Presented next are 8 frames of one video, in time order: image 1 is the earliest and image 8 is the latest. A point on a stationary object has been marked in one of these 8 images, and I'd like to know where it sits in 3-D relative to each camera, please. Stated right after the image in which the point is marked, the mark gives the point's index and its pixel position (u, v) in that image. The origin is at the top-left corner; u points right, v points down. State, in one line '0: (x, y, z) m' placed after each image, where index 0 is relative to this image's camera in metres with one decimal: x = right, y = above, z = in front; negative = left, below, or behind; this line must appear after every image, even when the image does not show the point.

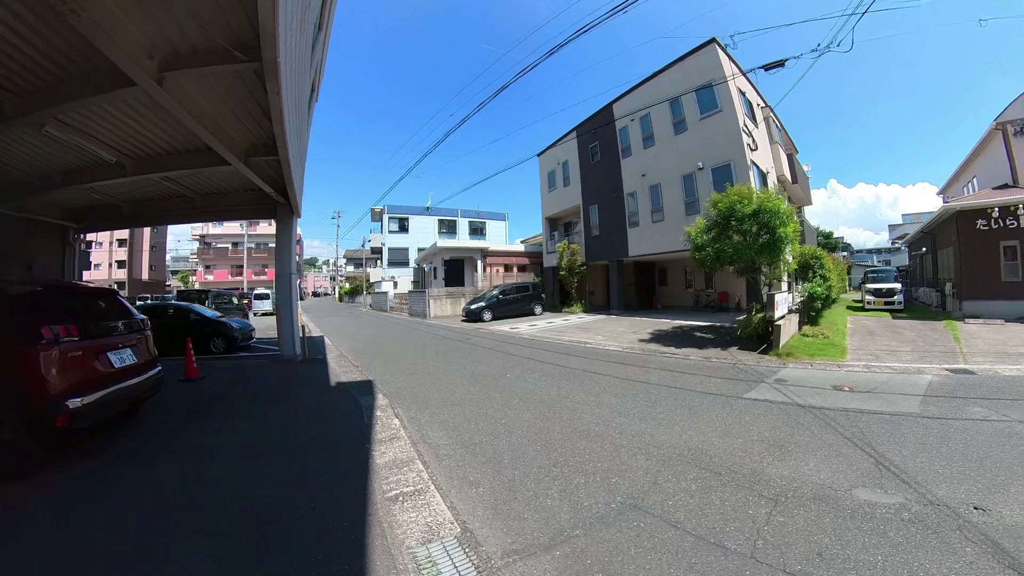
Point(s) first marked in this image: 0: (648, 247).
0: (+4.2, +1.2, +16.4) m
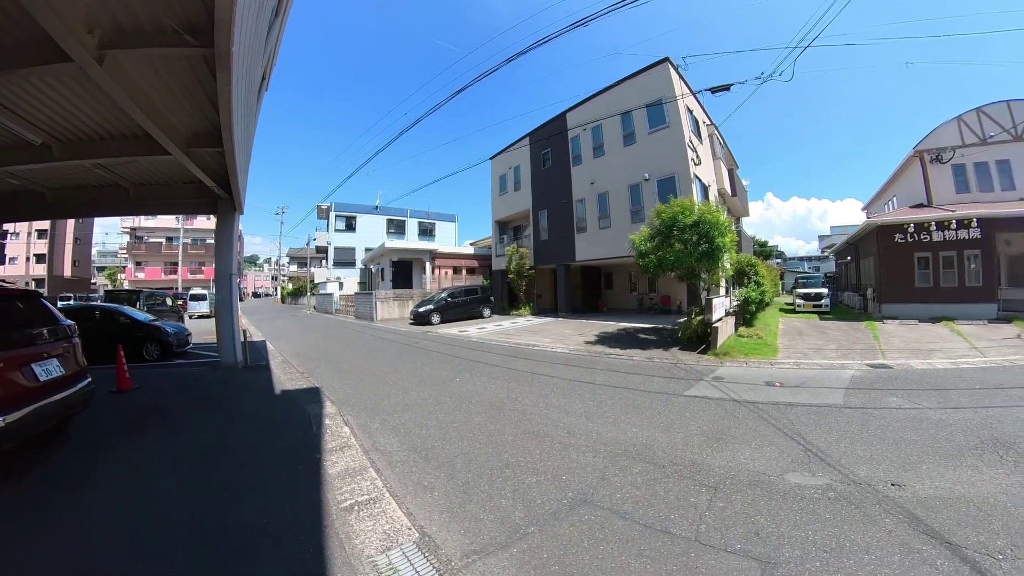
0: (+2.6, +1.1, +16.8) m
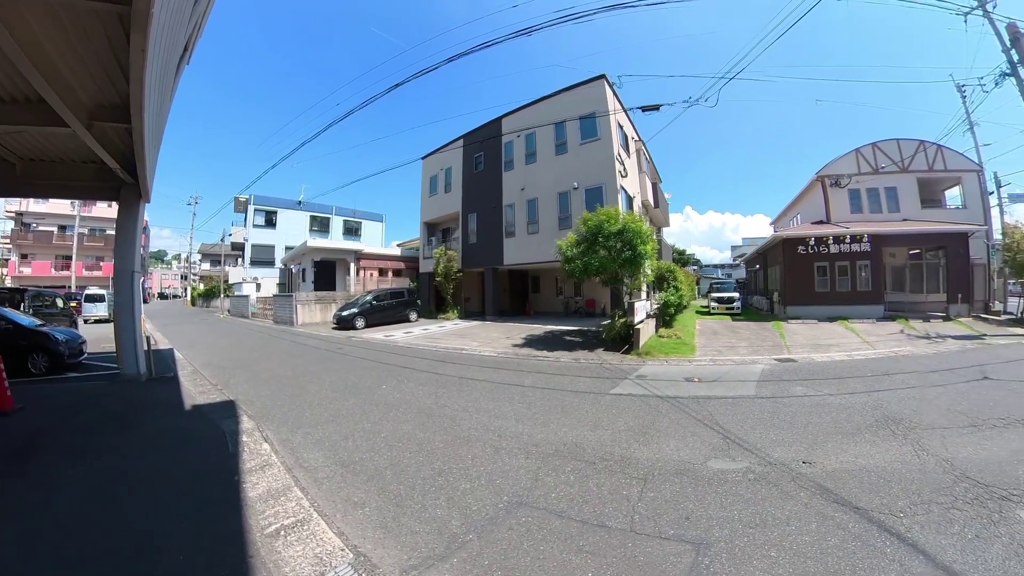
0: (+0.3, +1.0, +17.0) m
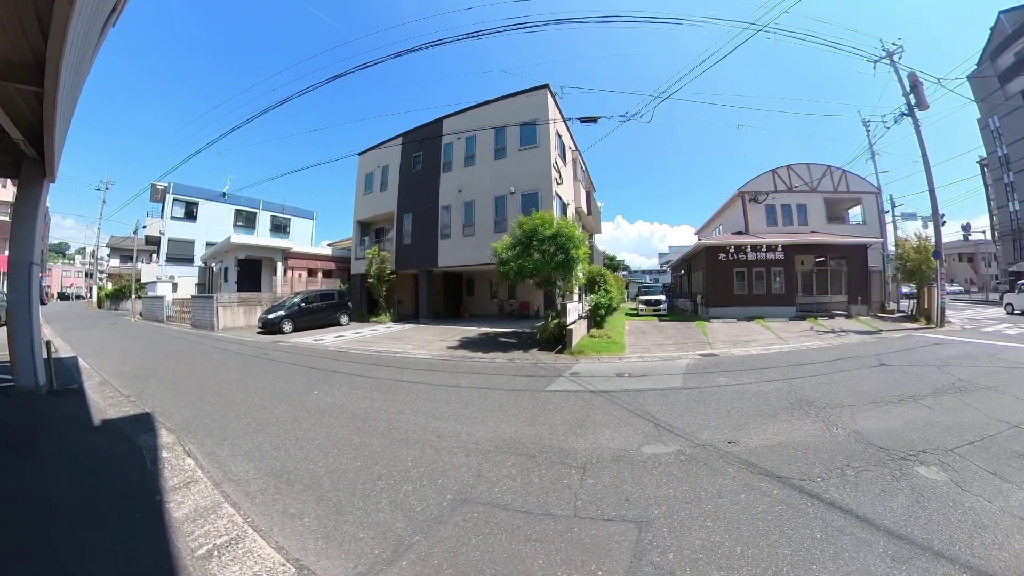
0: (-1.8, +0.9, +16.9) m
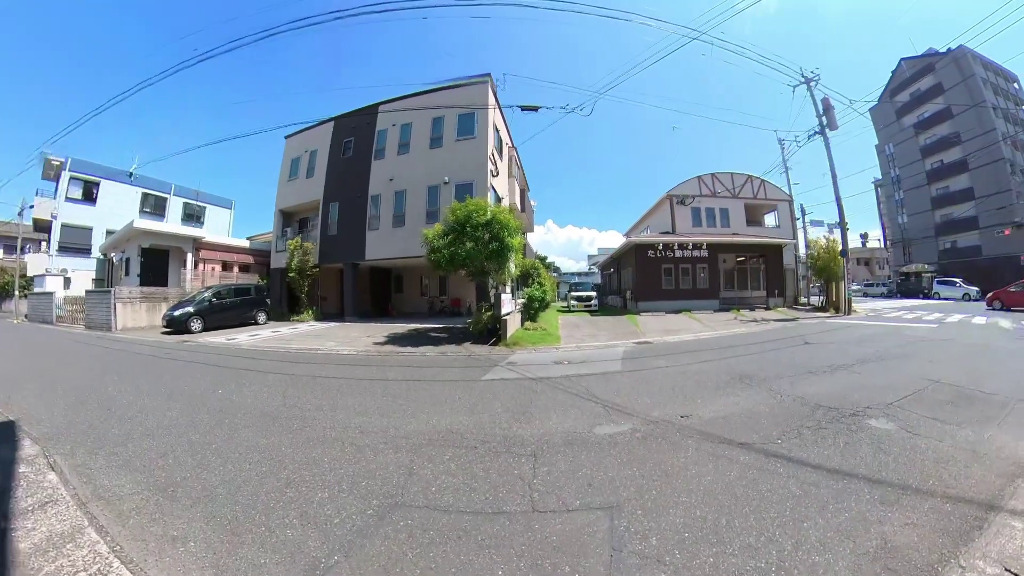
0: (-3.9, +1.1, +16.3) m
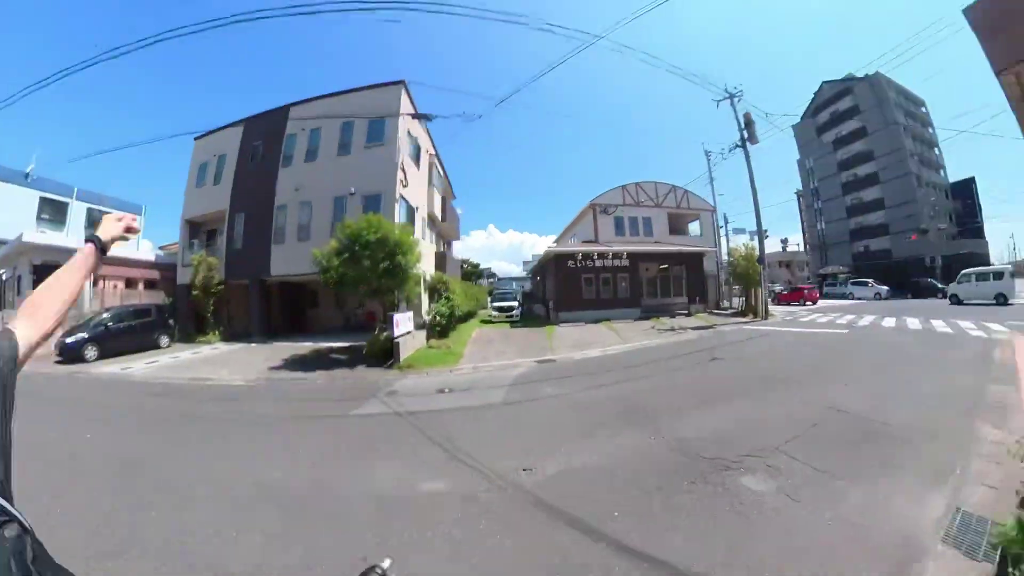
0: (-6.2, +0.7, +15.1) m
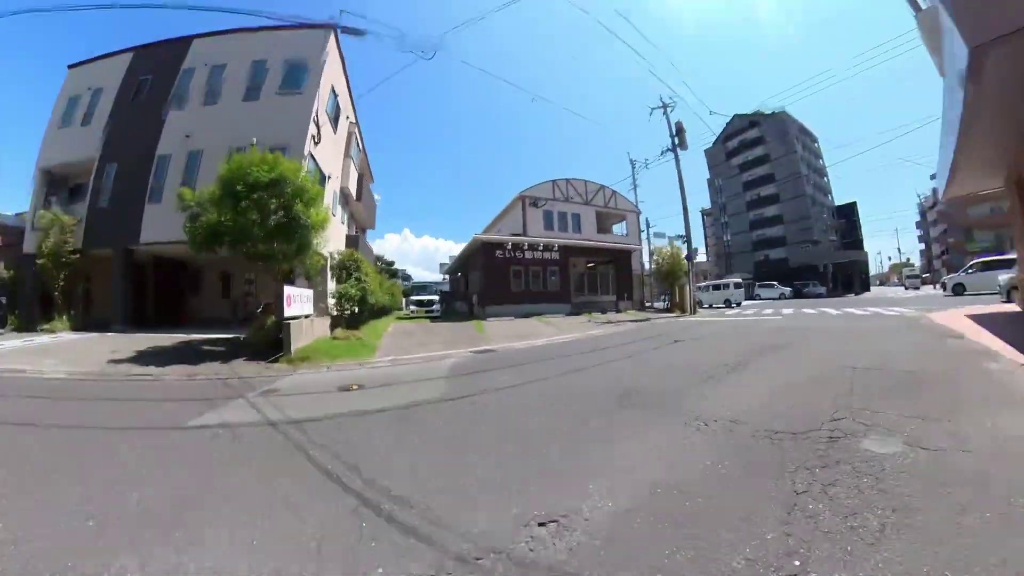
0: (-8.2, +0.9, +12.8) m
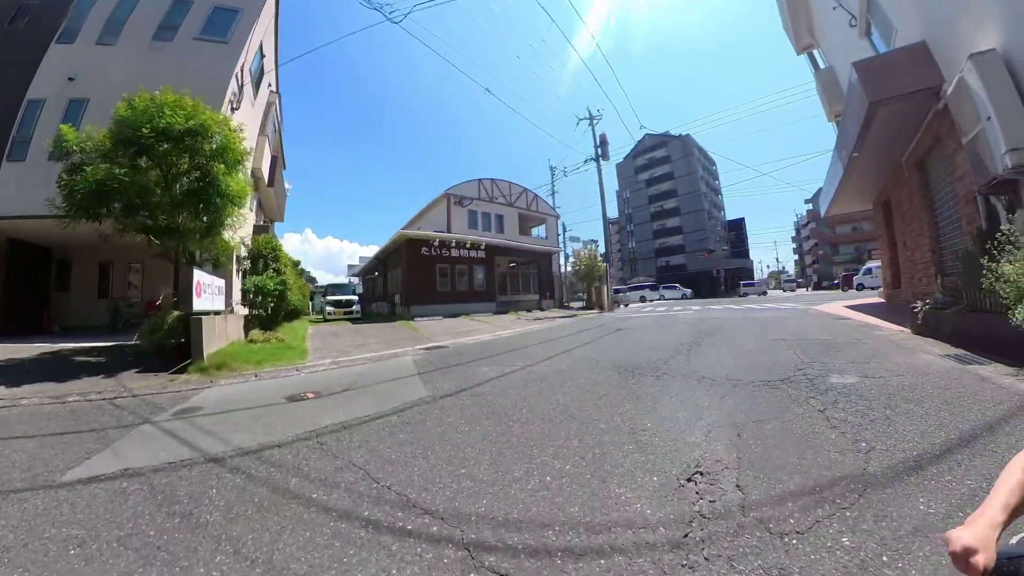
0: (-9.8, +0.9, +10.7) m
